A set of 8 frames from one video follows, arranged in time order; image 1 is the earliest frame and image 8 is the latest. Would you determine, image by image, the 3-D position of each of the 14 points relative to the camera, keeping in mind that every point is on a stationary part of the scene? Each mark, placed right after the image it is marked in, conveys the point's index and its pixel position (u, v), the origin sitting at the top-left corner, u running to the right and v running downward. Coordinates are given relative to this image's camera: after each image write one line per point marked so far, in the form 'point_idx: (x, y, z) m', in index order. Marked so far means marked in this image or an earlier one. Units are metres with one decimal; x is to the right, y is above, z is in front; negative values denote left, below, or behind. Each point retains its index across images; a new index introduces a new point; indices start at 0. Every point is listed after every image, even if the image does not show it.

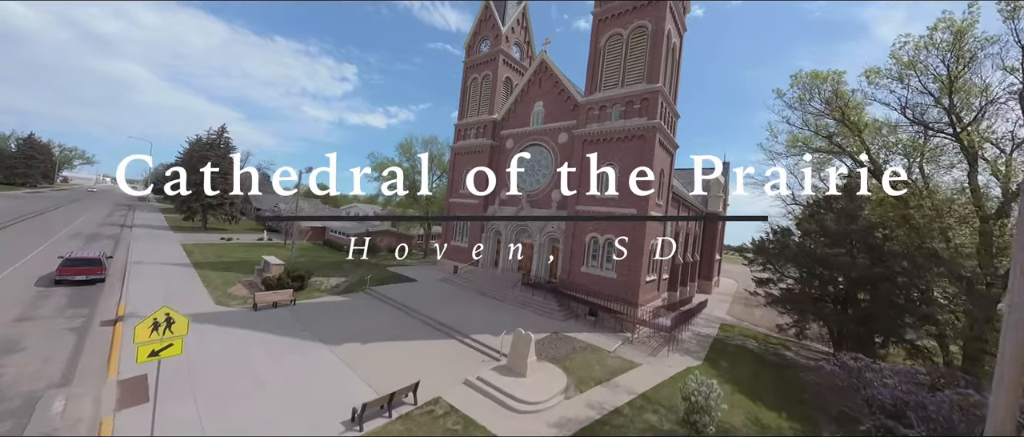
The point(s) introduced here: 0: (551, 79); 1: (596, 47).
0: (+2.5, +9.0, +18.9) m
1: (+4.6, +9.4, +16.5) m
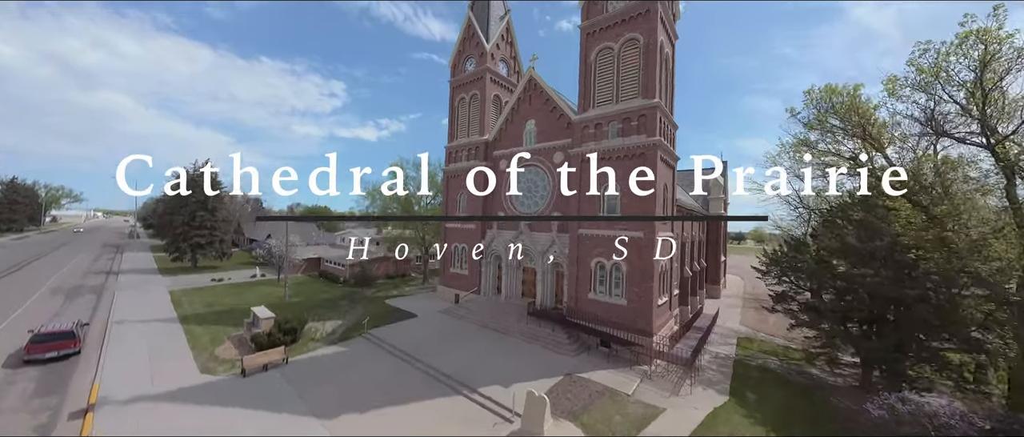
0: (+1.8, +7.6, +18.2) m
1: (+3.9, +8.2, +15.8) m
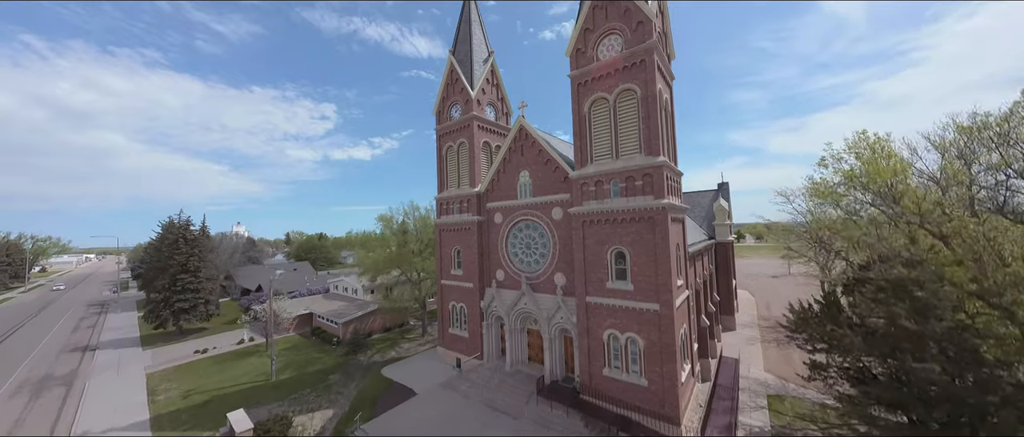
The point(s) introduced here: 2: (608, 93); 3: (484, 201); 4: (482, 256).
0: (+1.3, +4.3, +17.0) m
1: (+3.3, +5.0, +14.7) m
2: (+4.5, +5.8, +13.9) m
3: (-1.8, +1.1, +19.3) m
4: (-2.0, -2.4, +19.1) m
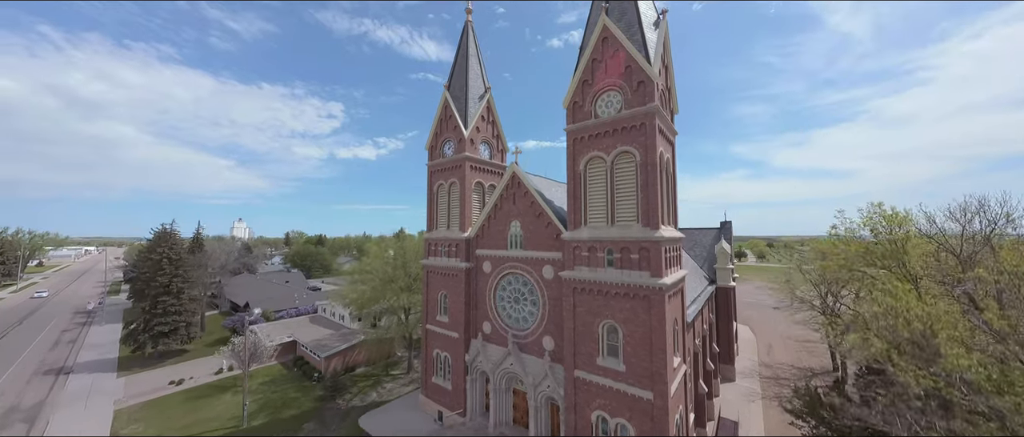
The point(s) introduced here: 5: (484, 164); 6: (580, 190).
0: (+0.8, +1.3, +16.1) m
1: (+2.9, +2.1, +13.8) m
2: (+4.0, +2.8, +13.0) m
3: (-2.4, -1.7, +18.3) m
4: (-2.7, -5.2, +18.1) m
5: (-1.8, +3.6, +19.8) m
6: (+3.1, +1.3, +13.6) m
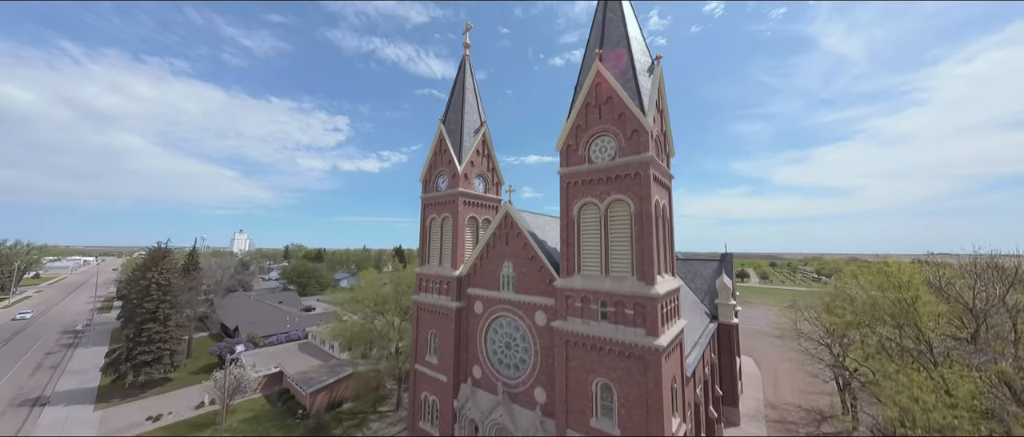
0: (+0.4, -0.8, +15.6) m
1: (+2.5, 0.0, +13.3) m
2: (+3.6, +0.8, +12.6) m
3: (-2.8, -3.9, +17.8) m
4: (-3.1, -7.5, +17.4) m
5: (-2.2, +1.3, +19.5) m
6: (+2.7, -0.8, +13.1) m
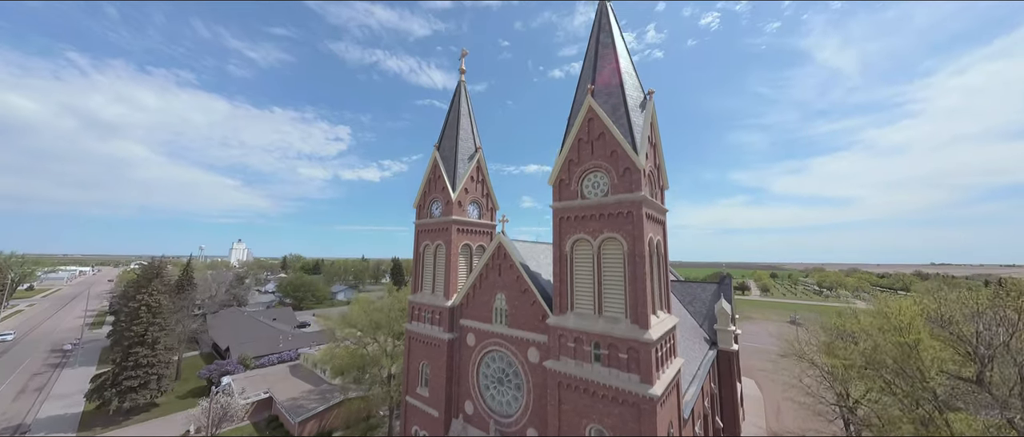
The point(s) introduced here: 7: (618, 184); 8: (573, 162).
0: (0.0, -2.5, +15.4) m
1: (+2.1, -1.6, +13.1) m
2: (+3.3, -0.8, +12.4) m
3: (-3.2, -5.6, +17.4) m
4: (-3.5, -9.1, +16.9) m
5: (-2.6, -0.4, +19.3) m
6: (+2.3, -2.3, +12.9) m
7: (+4.2, +1.4, +12.0) m
8: (+2.7, +2.5, +13.3) m
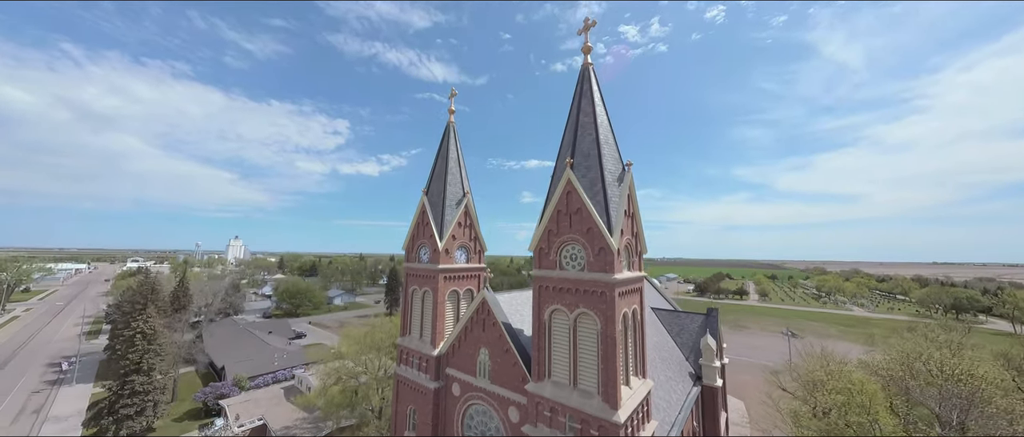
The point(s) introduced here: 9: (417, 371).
0: (-0.9, -5.6, +15.8) m
1: (+1.2, -4.7, +13.6) m
2: (+2.4, -3.9, +12.9) m
3: (-4.1, -8.7, +17.9) m
4: (-4.4, -12.2, +17.5) m
5: (-3.5, -3.5, +19.7) m
6: (+1.4, -5.5, +13.4) m
7: (+3.4, -1.8, +12.4) m
8: (+1.8, -0.6, +13.8) m
9: (-5.9, -9.5, +18.7) m
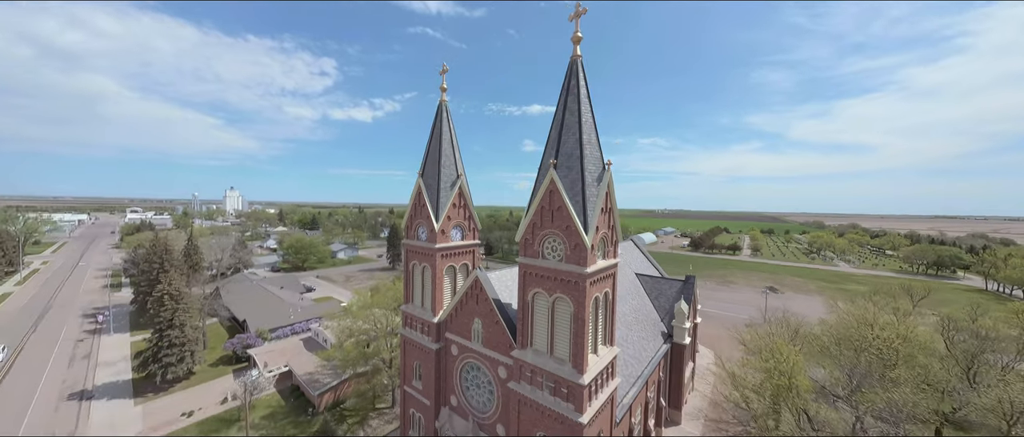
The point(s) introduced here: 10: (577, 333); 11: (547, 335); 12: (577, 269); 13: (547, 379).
0: (-1.5, -4.9, +18.2) m
1: (+0.6, -4.4, +15.8) m
2: (+1.8, -3.8, +15.0) m
3: (-4.7, -7.6, +20.7) m
4: (-5.1, -11.2, +20.8) m
5: (-4.1, -2.2, +21.7) m
6: (+0.8, -5.2, +15.8) m
7: (+2.8, -1.8, +14.2) m
8: (+1.2, -0.4, +15.4) m
9: (-6.6, -8.3, +21.6) m
10: (+3.1, -5.4, +14.1) m
11: (+1.8, -5.9, +15.2) m
12: (+3.0, -2.3, +13.9) m
13: (+1.7, -8.0, +15.0) m
